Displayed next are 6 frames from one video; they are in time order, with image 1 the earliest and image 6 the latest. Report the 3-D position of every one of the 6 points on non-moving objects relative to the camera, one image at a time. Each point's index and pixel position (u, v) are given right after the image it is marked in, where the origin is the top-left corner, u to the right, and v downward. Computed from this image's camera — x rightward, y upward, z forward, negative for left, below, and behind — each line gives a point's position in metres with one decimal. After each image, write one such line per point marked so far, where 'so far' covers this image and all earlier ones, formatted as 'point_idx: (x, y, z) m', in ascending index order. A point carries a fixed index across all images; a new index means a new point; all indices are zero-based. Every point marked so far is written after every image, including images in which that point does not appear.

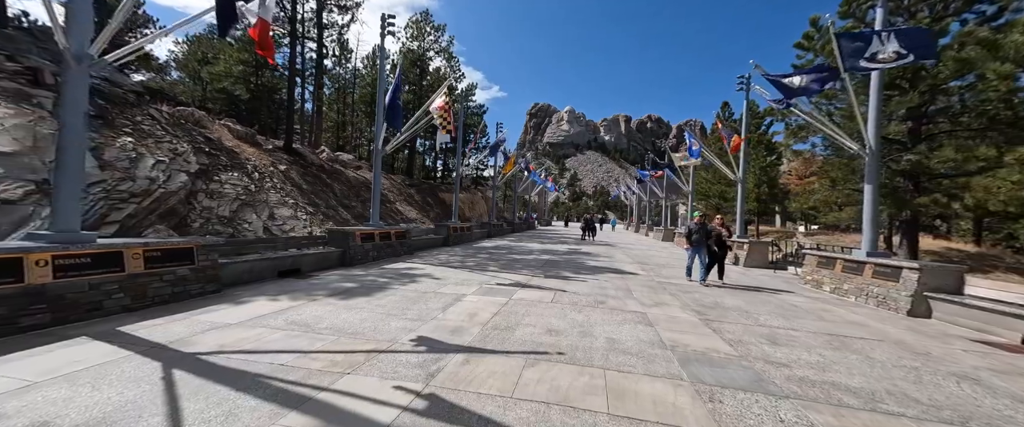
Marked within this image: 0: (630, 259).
0: (+5.0, -2.0, +14.3) m
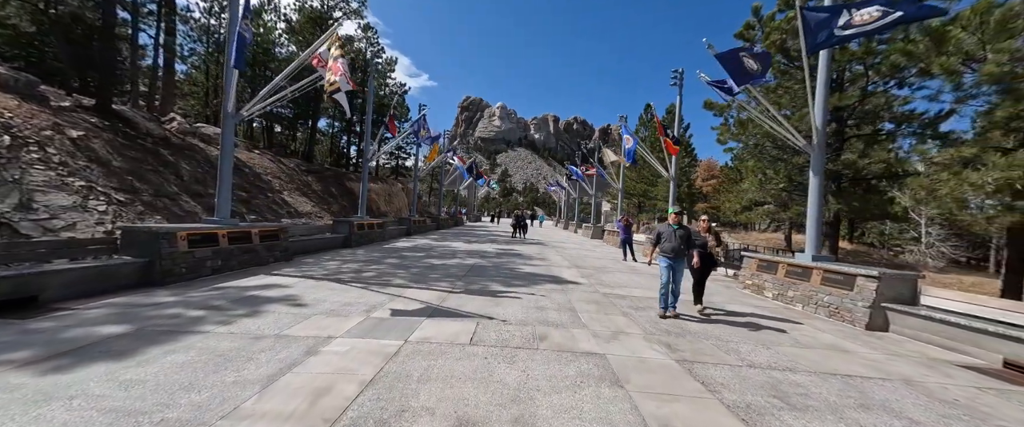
0: (+2.0, -1.8, +12.7) m
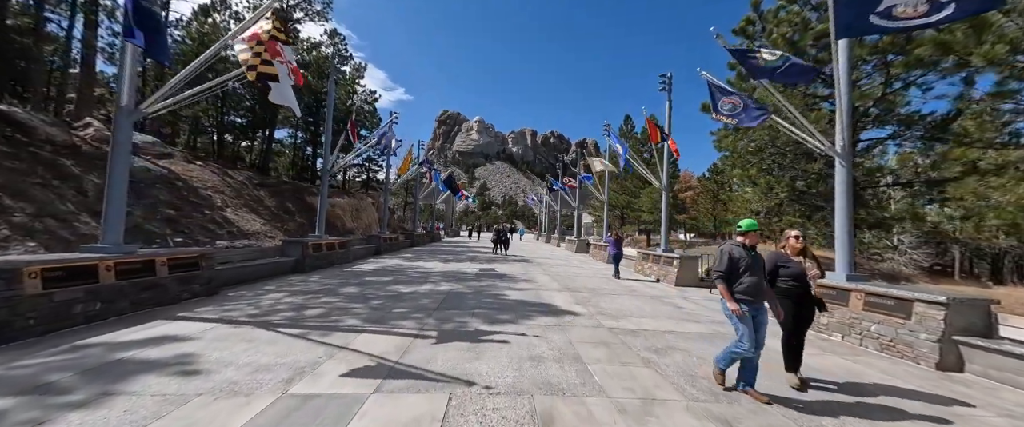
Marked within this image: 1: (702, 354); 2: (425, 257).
0: (+1.4, -2.4, +11.2) m
1: (+3.1, -2.3, +5.4) m
2: (-4.9, -2.5, +19.1) m
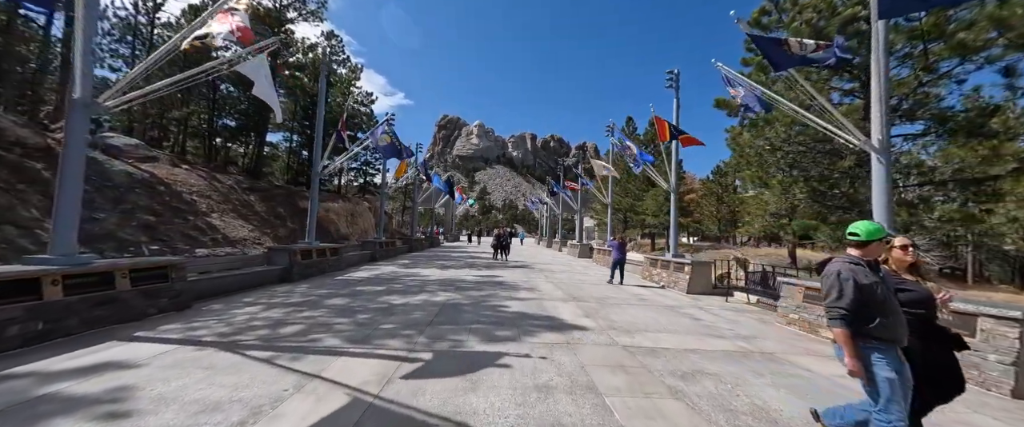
0: (+1.5, -2.5, +10.4) m
1: (+3.1, -2.3, +4.7) m
2: (-4.9, -2.8, +18.3) m
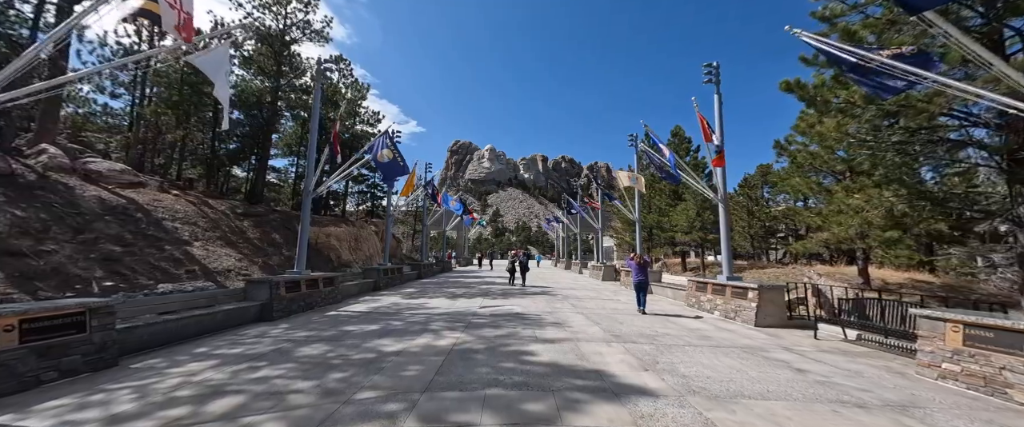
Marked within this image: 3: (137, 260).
0: (+2.1, -2.9, +8.3) m
1: (+3.5, -2.3, +2.5) m
2: (-4.0, -3.9, +16.4) m
3: (-14.6, -1.9, +13.9) m
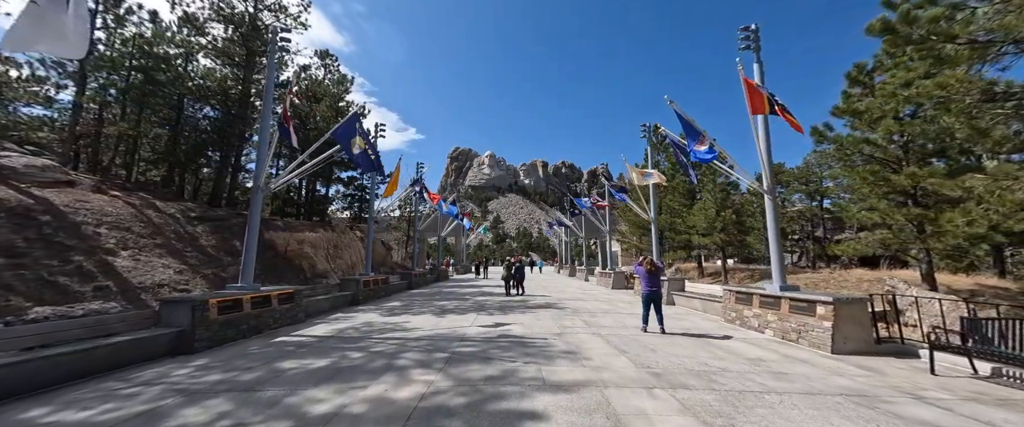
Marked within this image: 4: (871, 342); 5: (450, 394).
0: (+2.0, -2.7, +6.0) m
1: (+3.4, -2.0, +0.2) m
2: (-4.0, -3.9, +14.1) m
3: (-14.7, -2.1, +11.7) m
4: (+7.4, -2.6, +6.9) m
5: (-0.8, -2.6, +4.8) m
